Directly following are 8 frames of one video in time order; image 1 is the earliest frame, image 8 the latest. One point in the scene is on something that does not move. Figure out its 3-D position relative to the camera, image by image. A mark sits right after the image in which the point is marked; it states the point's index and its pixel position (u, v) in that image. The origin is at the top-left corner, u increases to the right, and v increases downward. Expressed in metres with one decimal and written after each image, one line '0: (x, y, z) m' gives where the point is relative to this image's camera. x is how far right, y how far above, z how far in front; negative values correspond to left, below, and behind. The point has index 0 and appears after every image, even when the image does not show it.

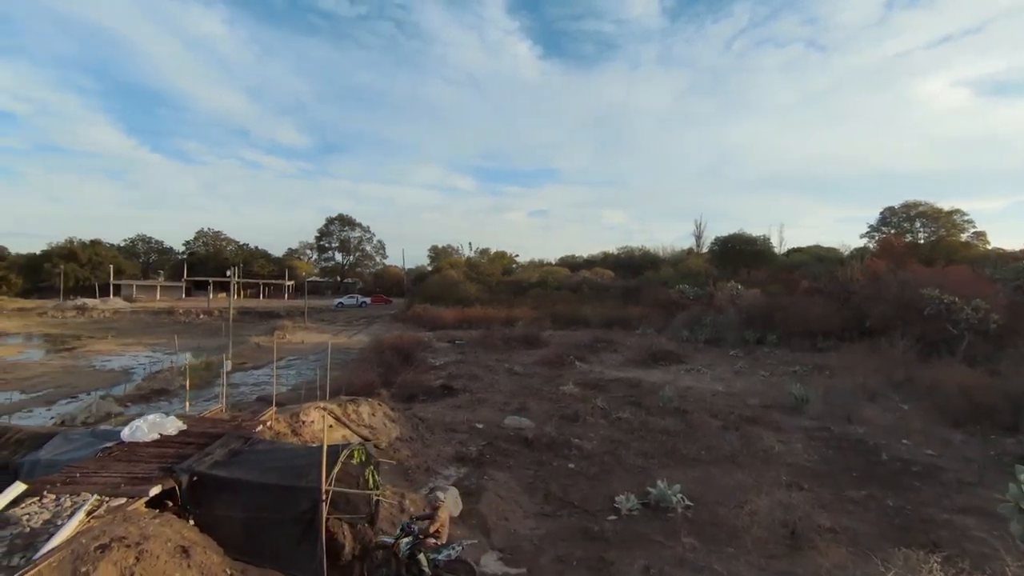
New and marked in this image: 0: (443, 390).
0: (-1.4, -2.1, +10.5) m
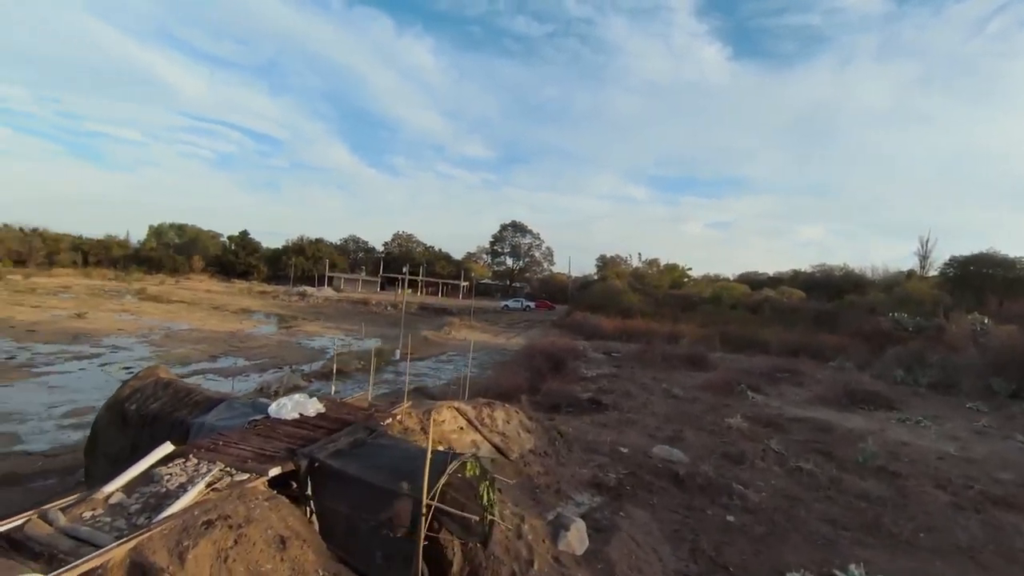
0: (+1.5, -2.2, +9.8) m
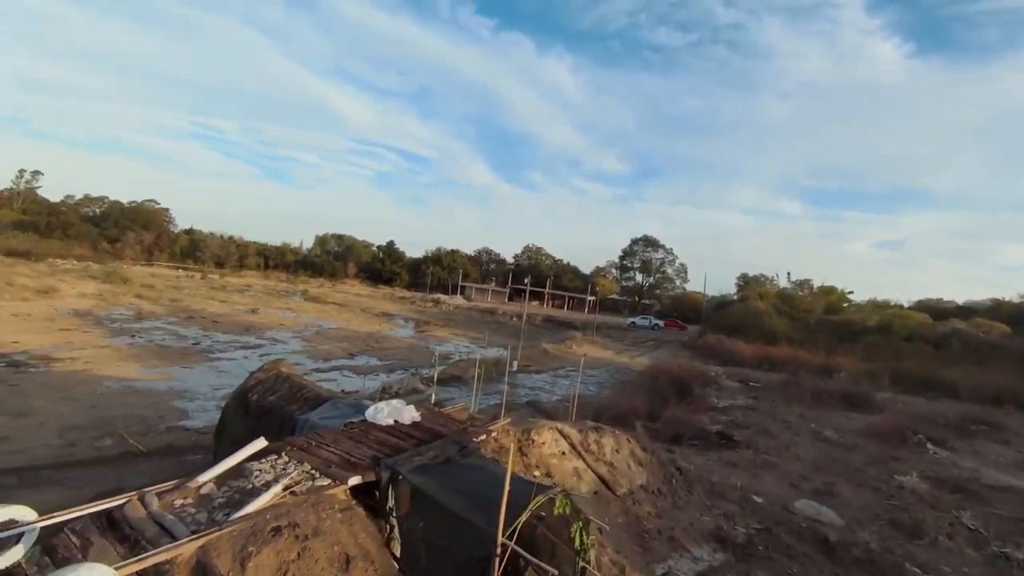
0: (+3.5, -2.6, +8.6) m
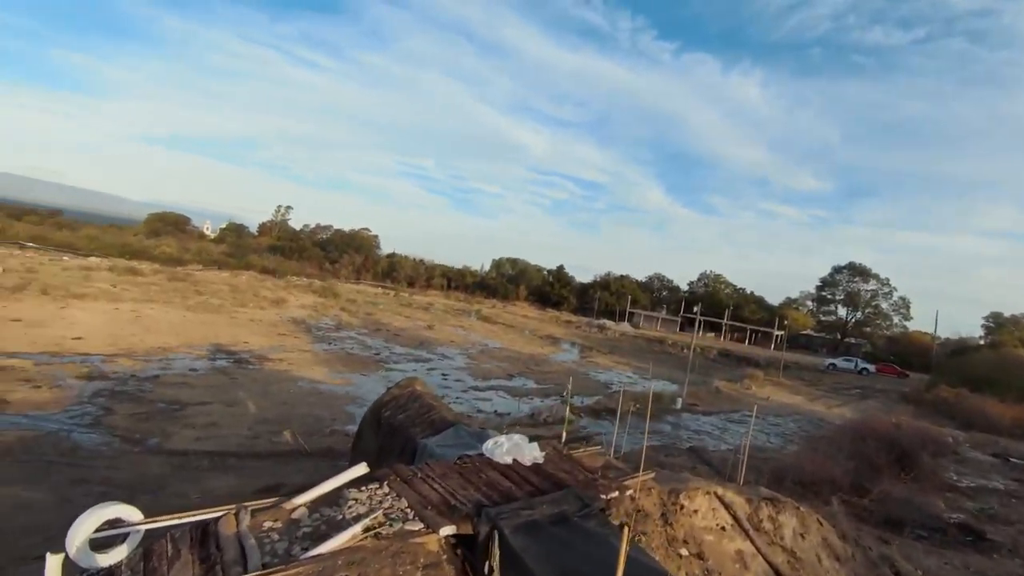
0: (+5.6, -3.1, +6.3) m
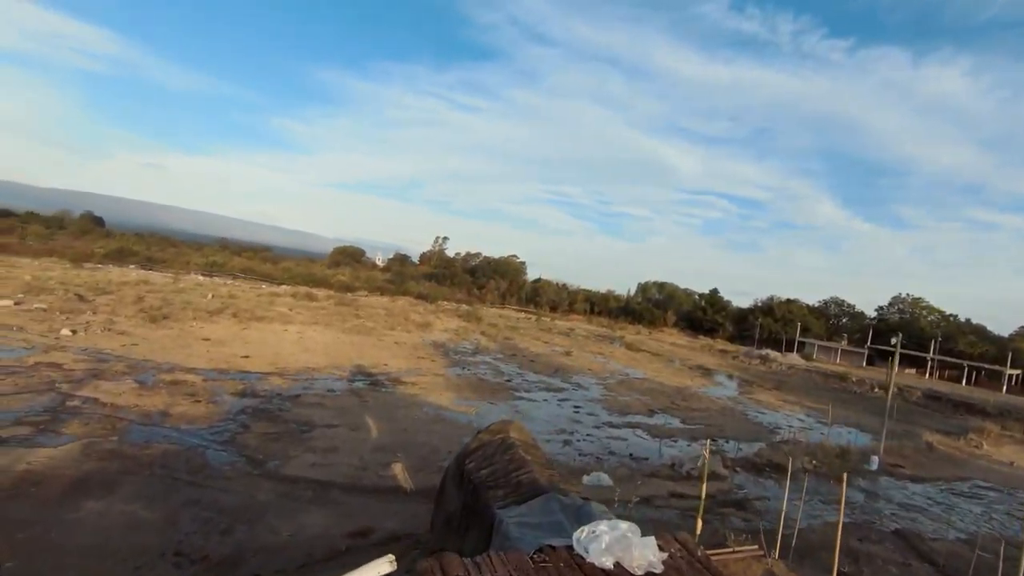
0: (+6.6, -3.2, +3.3) m
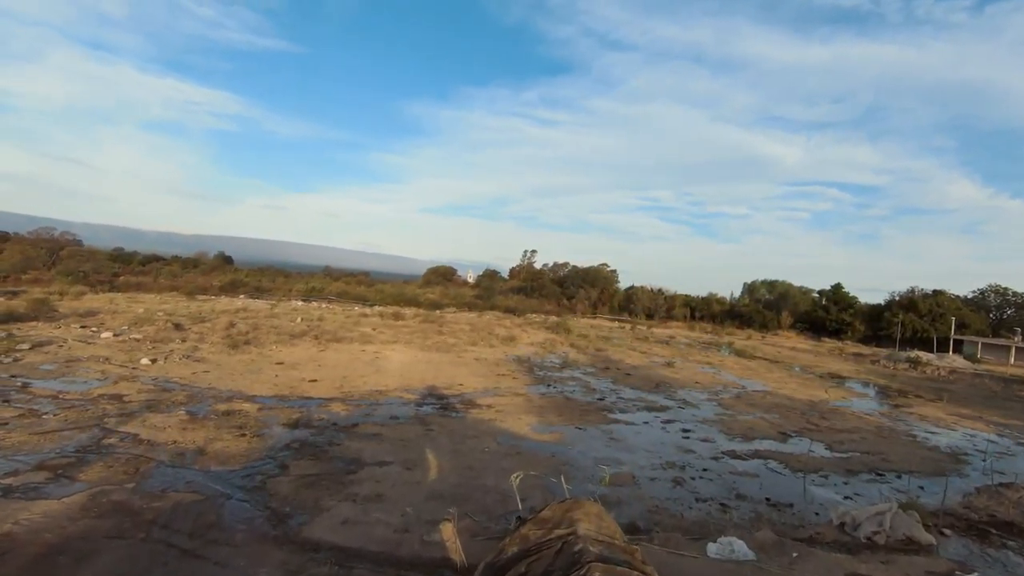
0: (+6.7, -2.7, 0.0) m
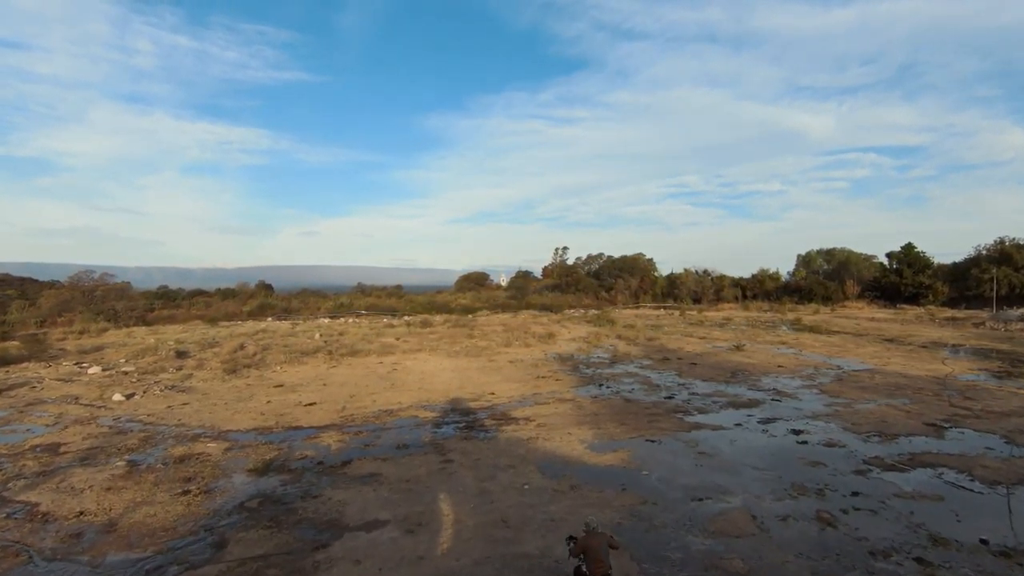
0: (+6.6, -1.5, -3.2) m
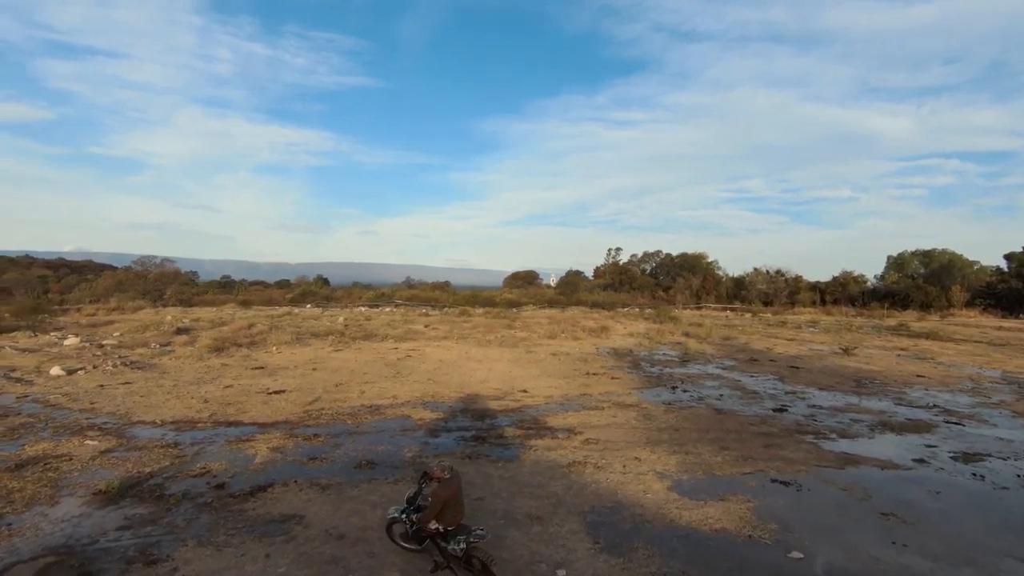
0: (+5.8, -1.0, -7.0) m
